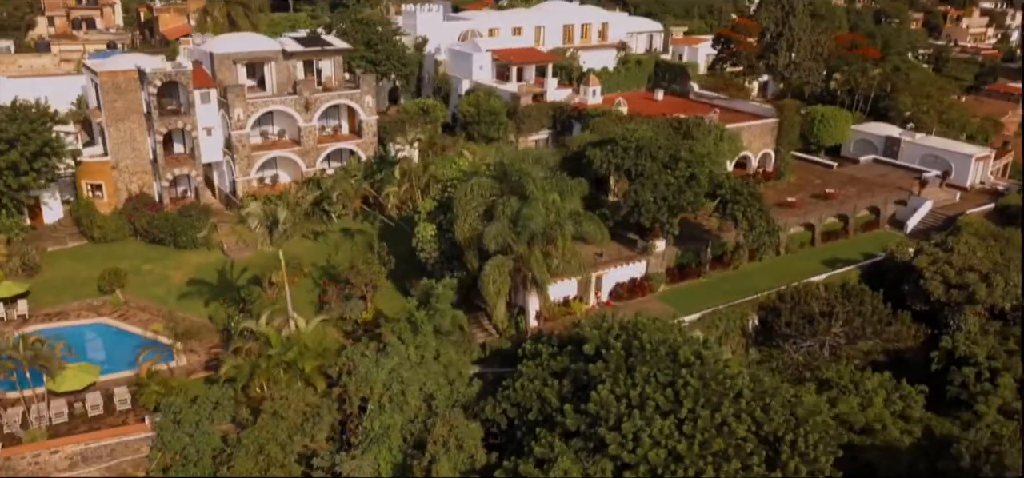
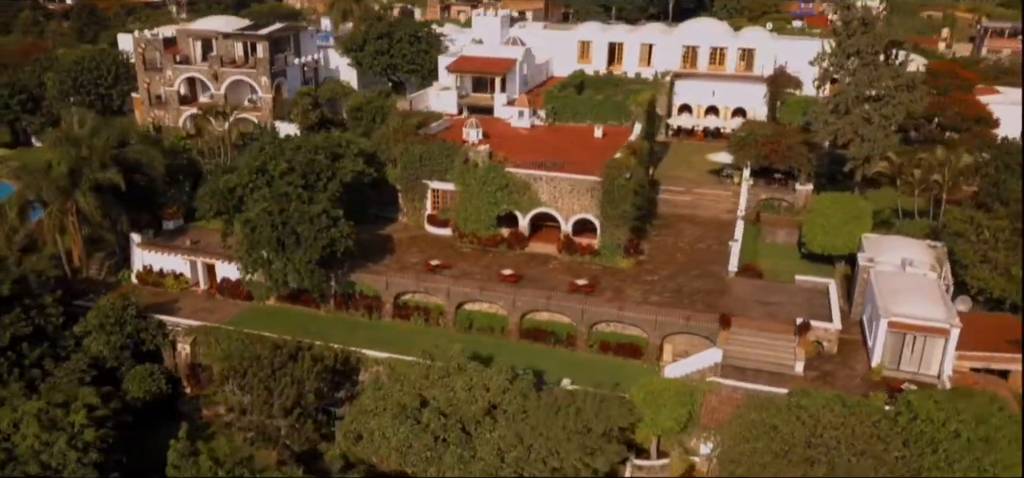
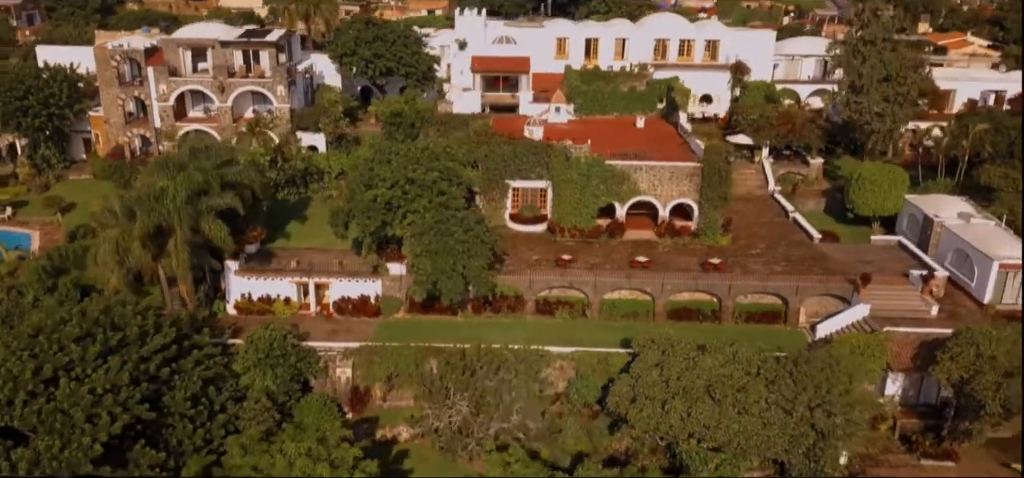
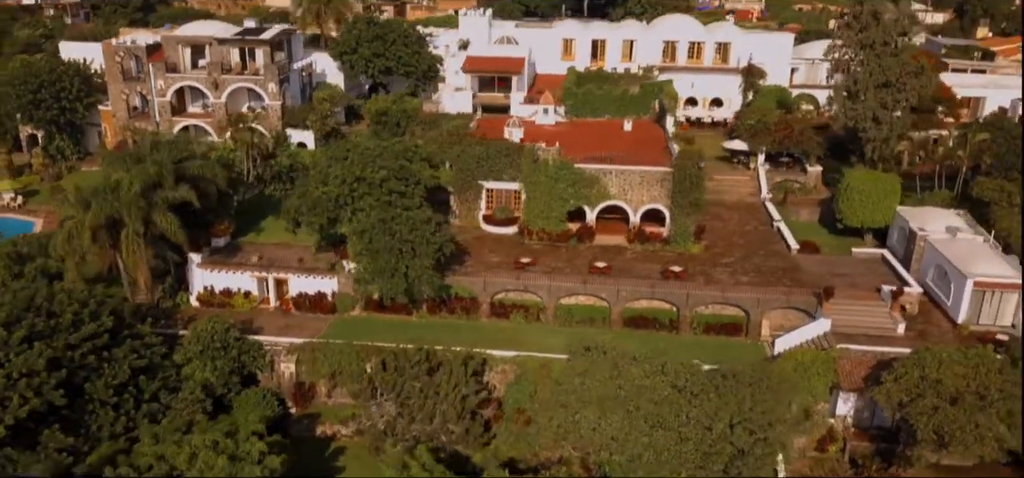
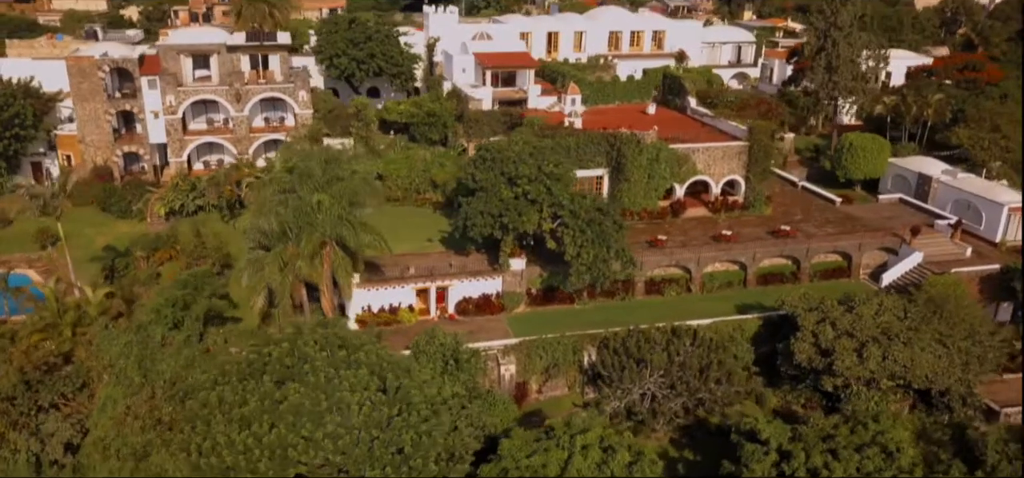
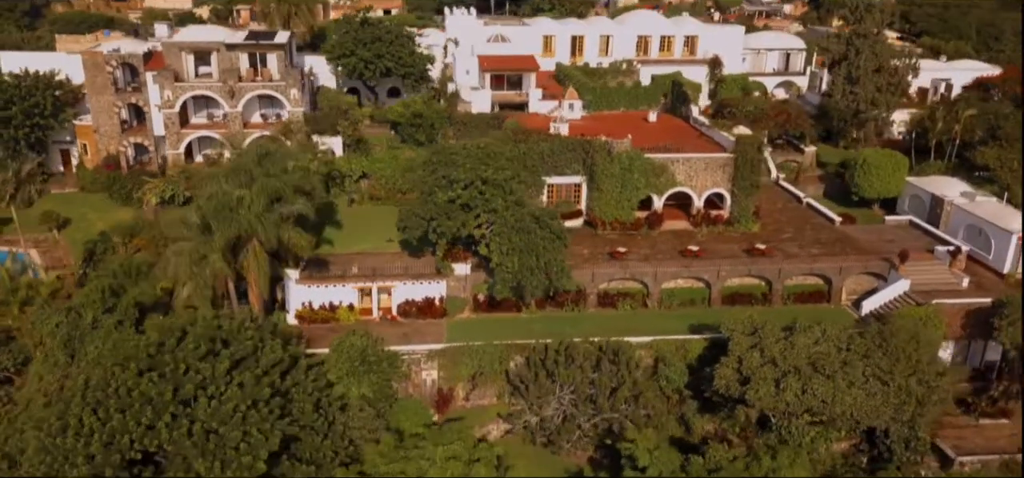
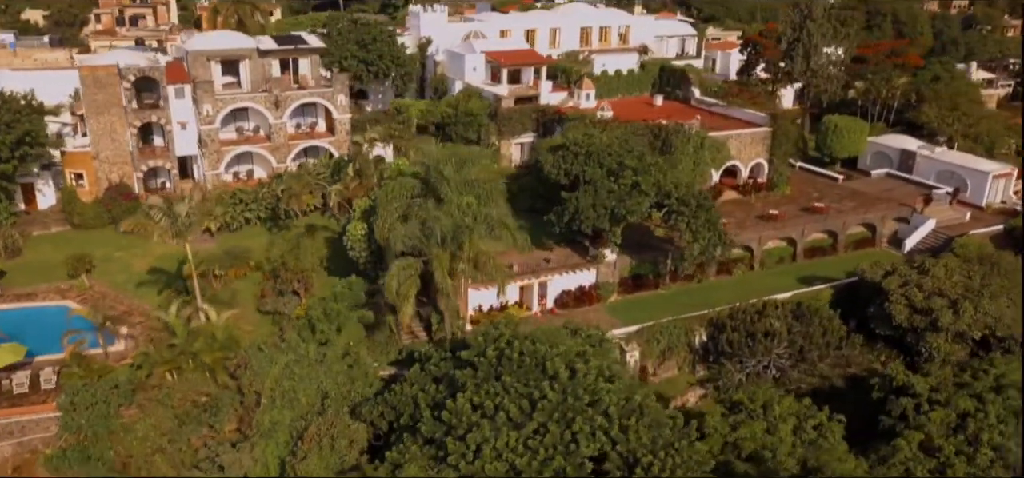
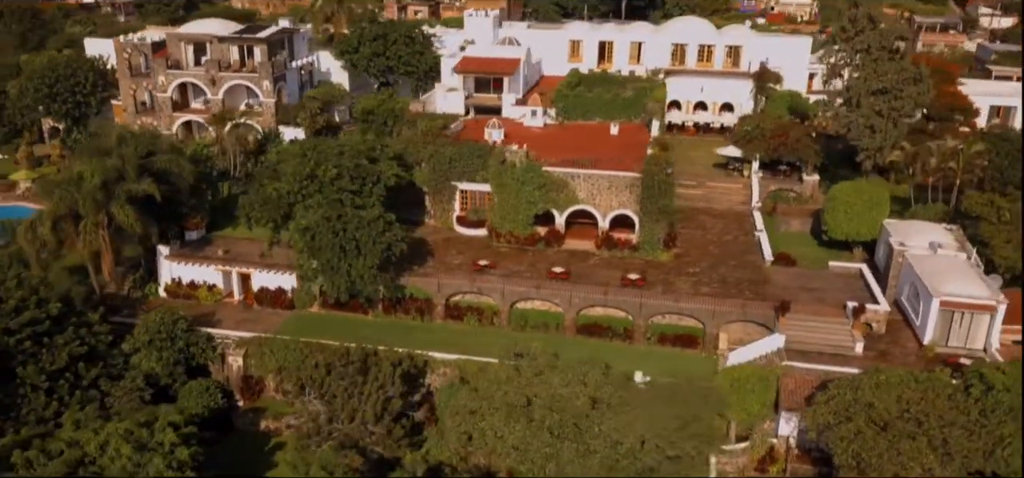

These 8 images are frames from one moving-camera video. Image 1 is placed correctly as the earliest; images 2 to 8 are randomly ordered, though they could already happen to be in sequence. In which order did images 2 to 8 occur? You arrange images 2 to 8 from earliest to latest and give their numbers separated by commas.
7, 5, 6, 3, 4, 8, 2
